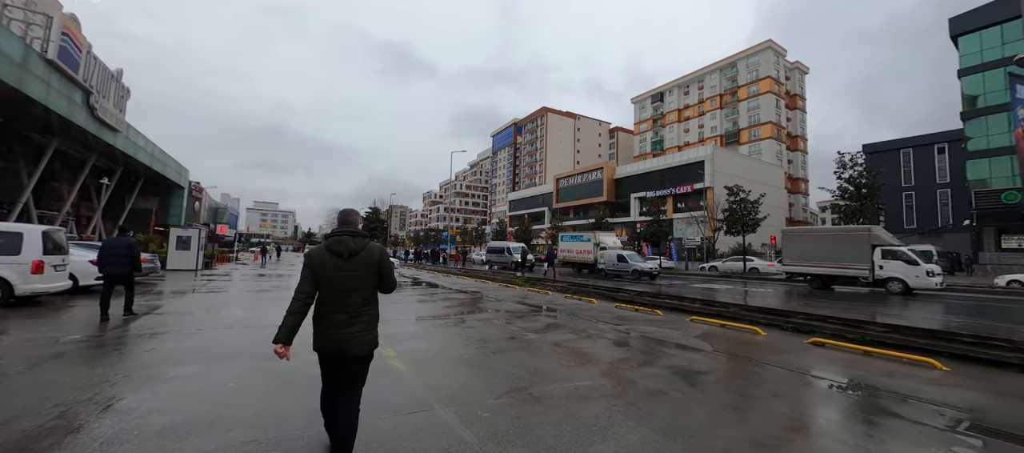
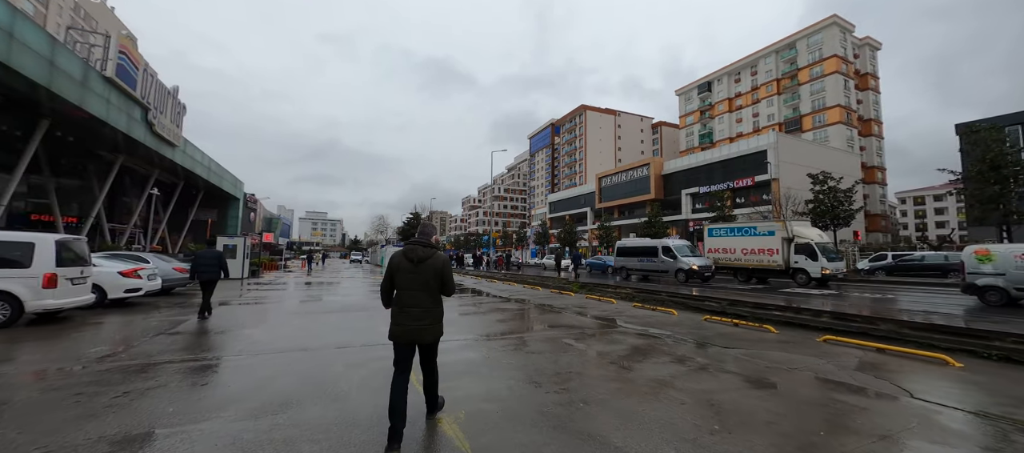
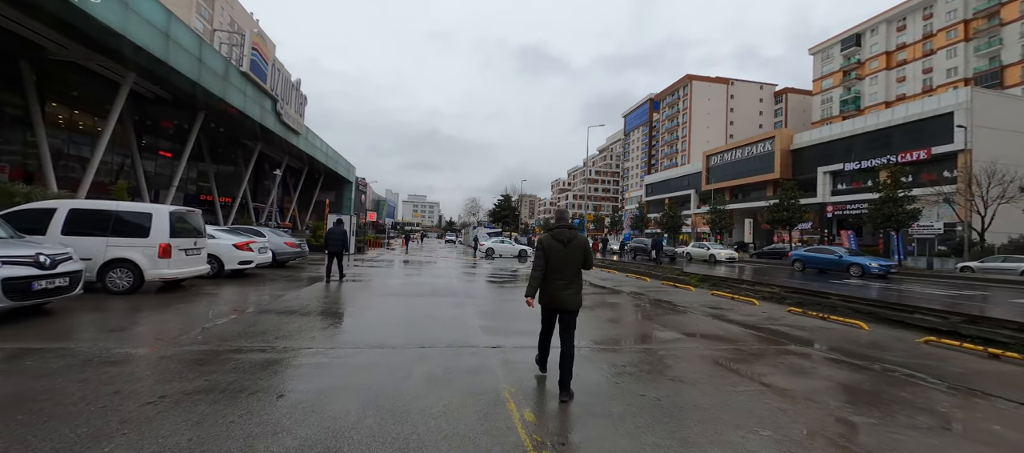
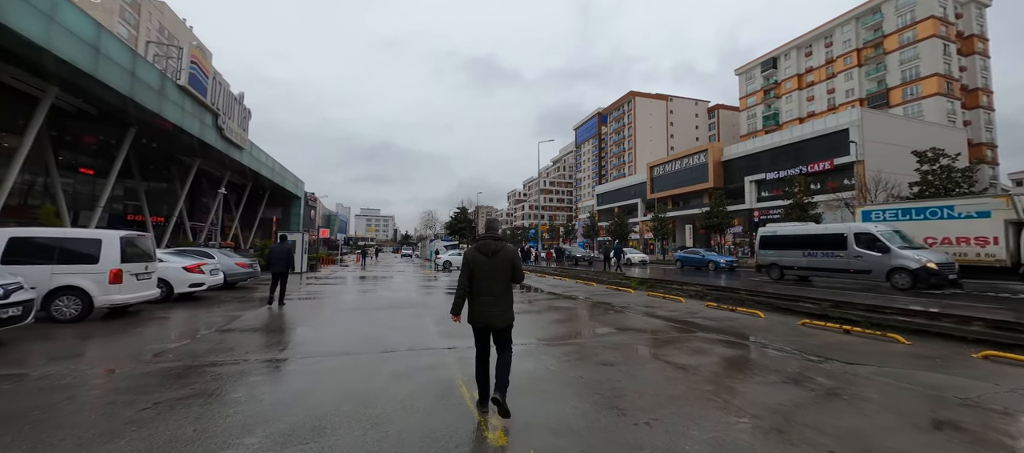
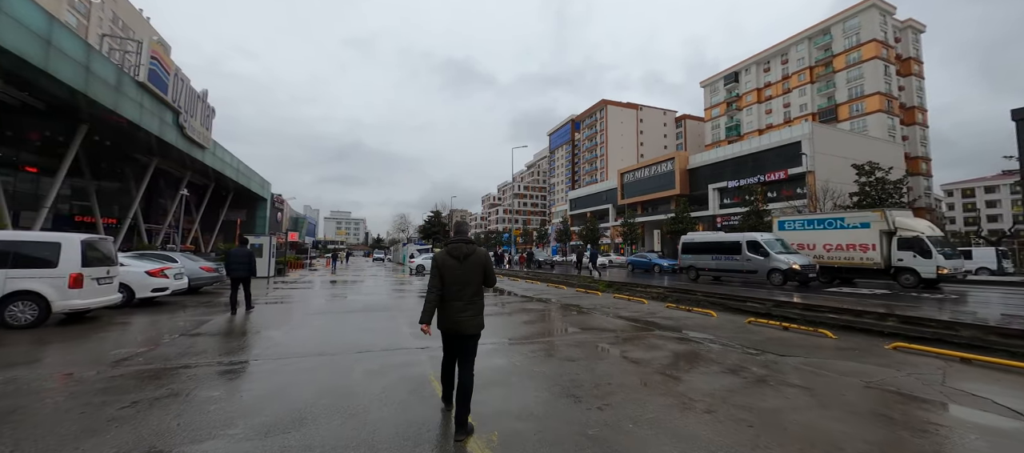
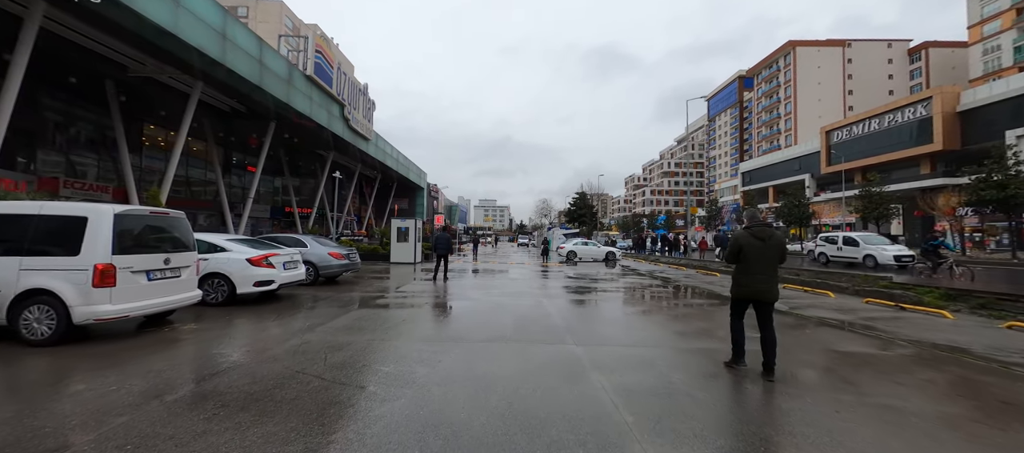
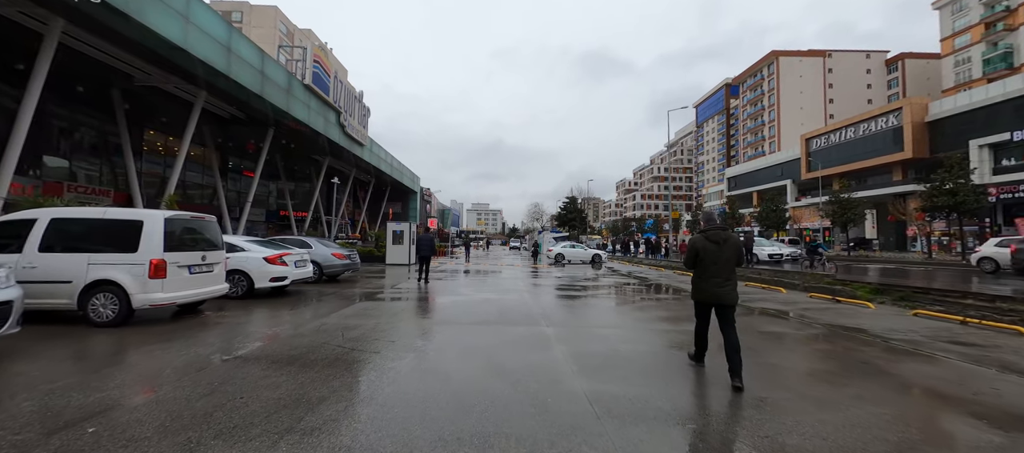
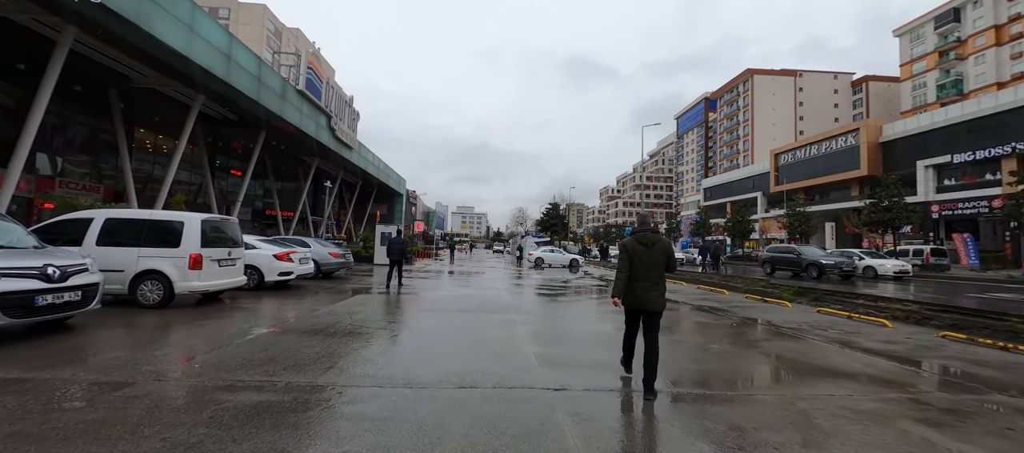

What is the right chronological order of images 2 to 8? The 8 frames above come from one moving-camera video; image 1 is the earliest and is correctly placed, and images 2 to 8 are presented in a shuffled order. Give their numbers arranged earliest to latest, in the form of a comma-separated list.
2, 5, 4, 3, 8, 7, 6
